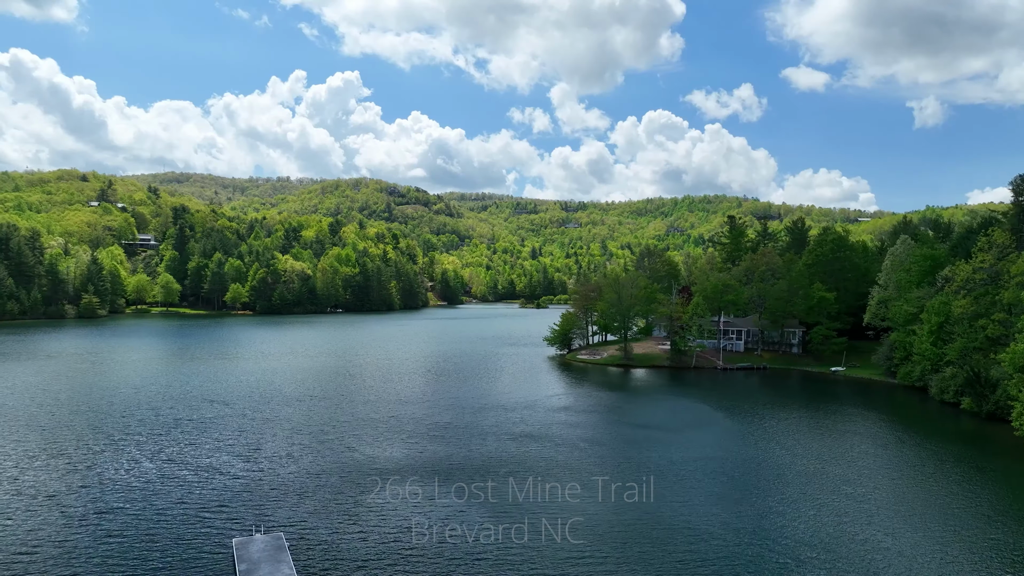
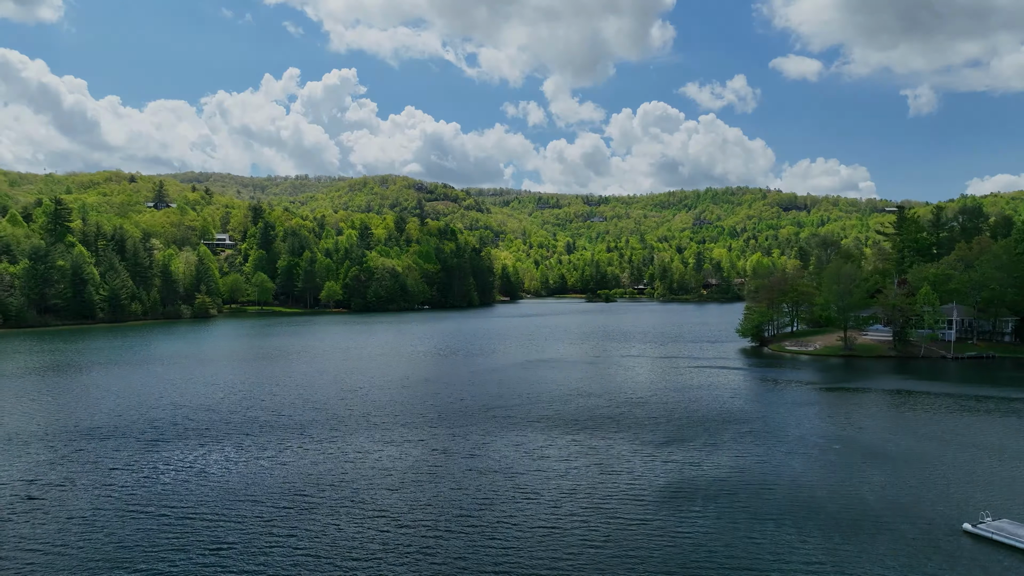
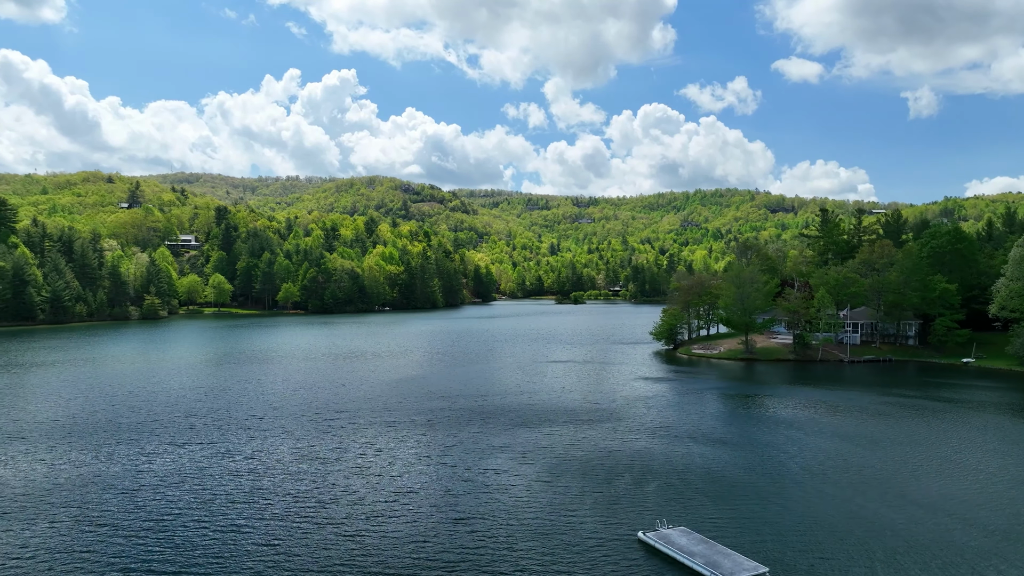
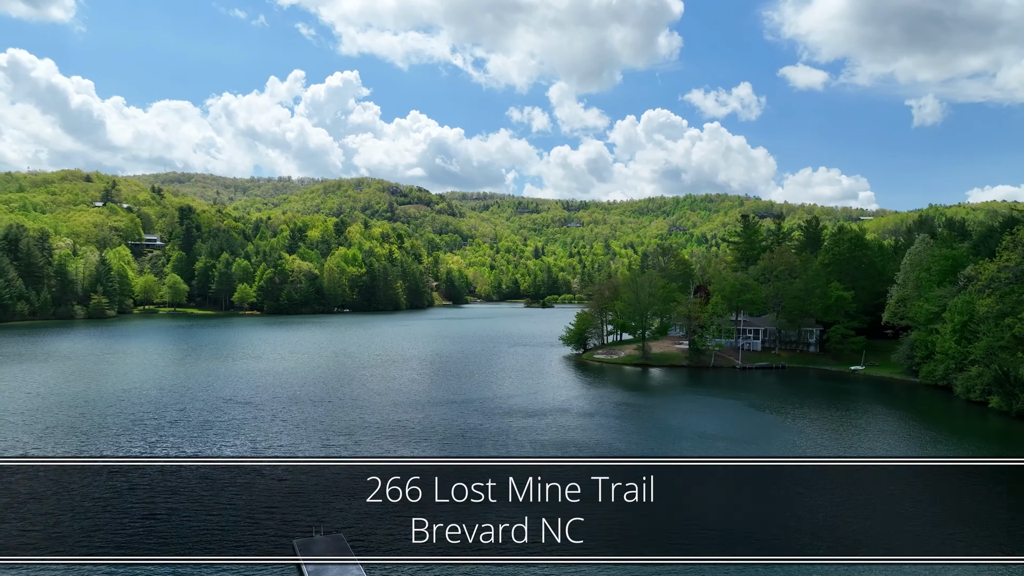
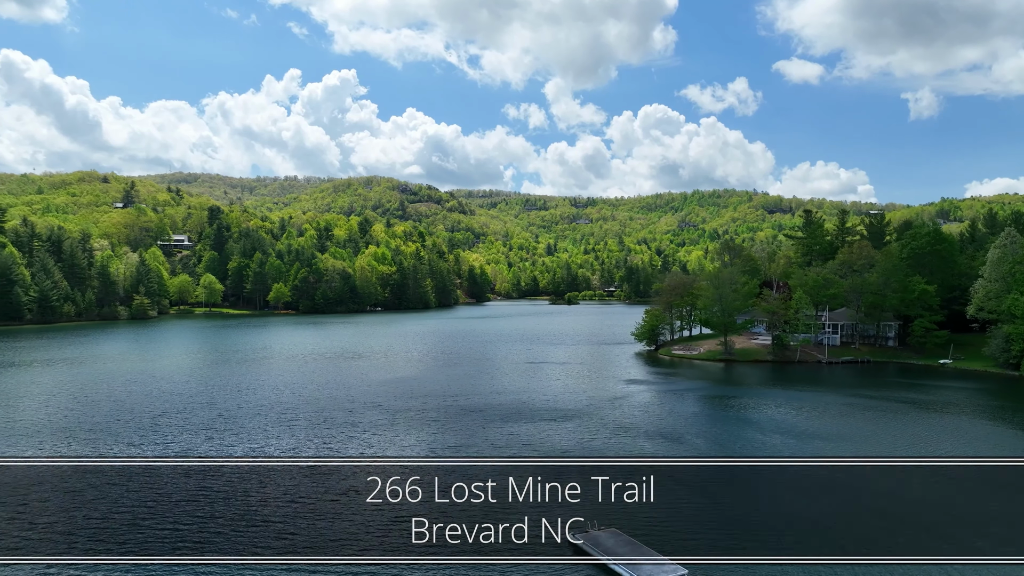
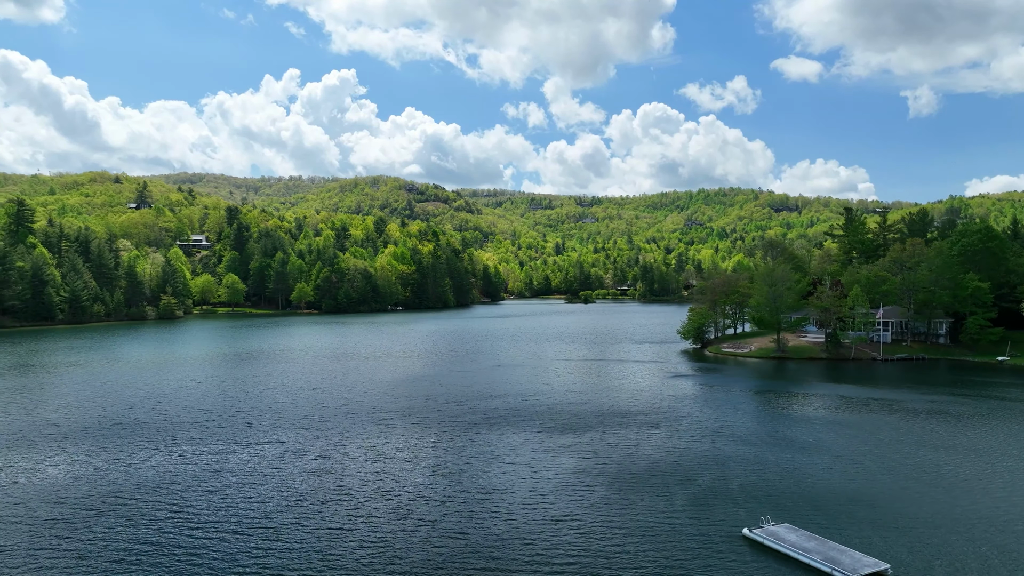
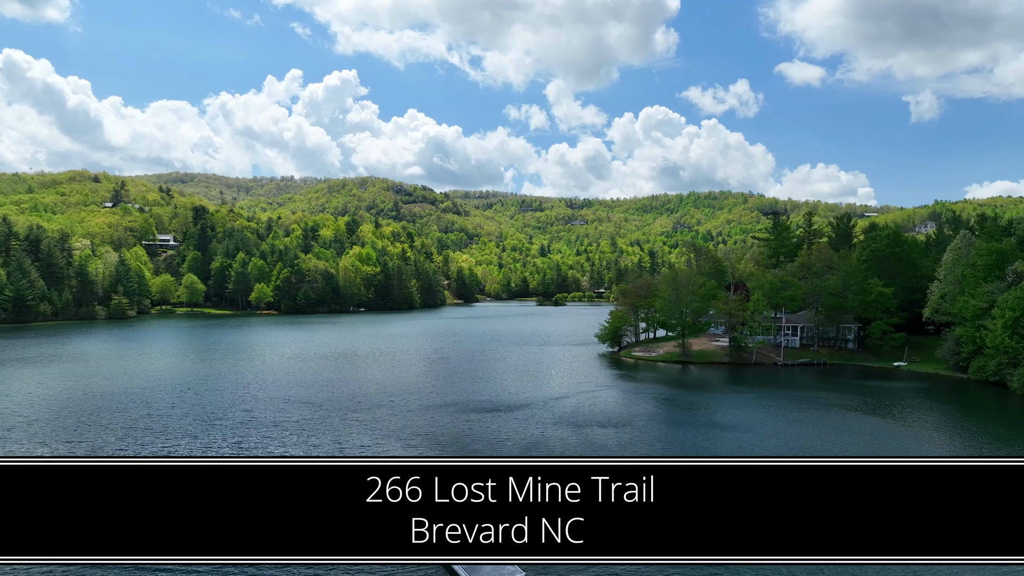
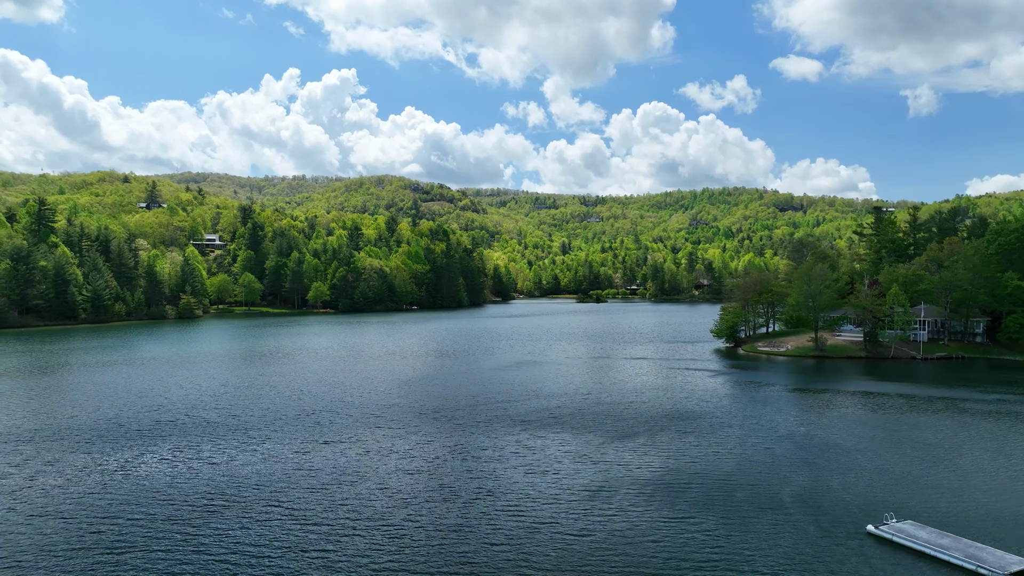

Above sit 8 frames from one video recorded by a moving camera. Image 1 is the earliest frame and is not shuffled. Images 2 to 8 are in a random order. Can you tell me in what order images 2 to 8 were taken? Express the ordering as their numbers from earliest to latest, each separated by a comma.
4, 7, 5, 3, 6, 8, 2
